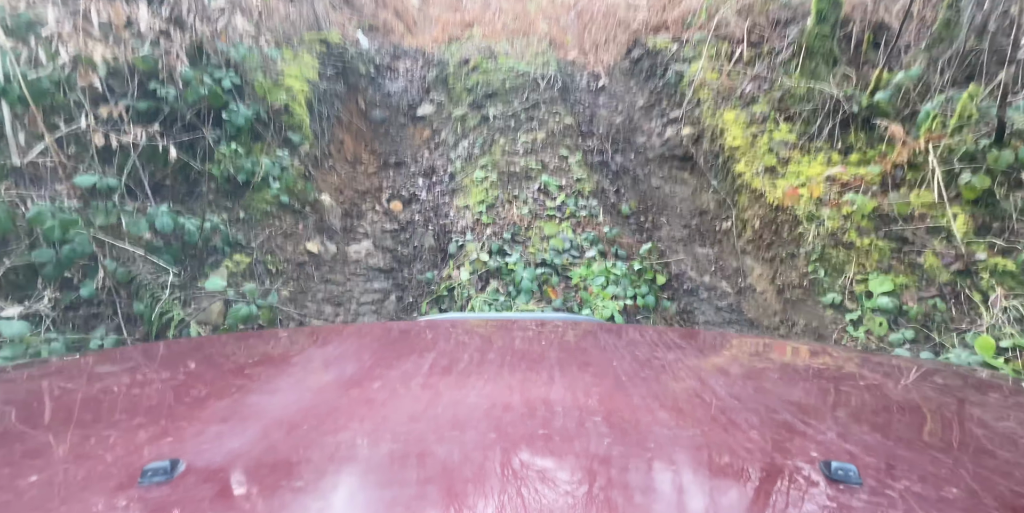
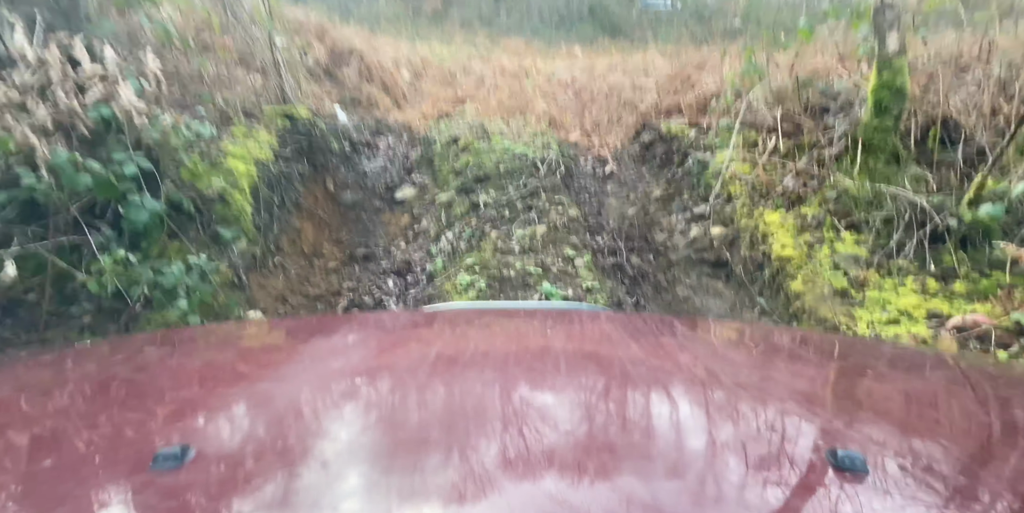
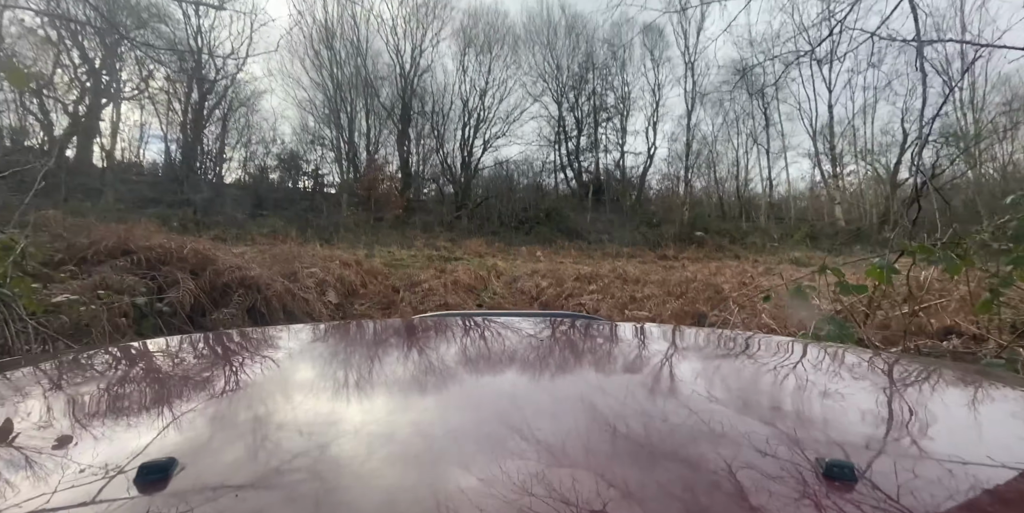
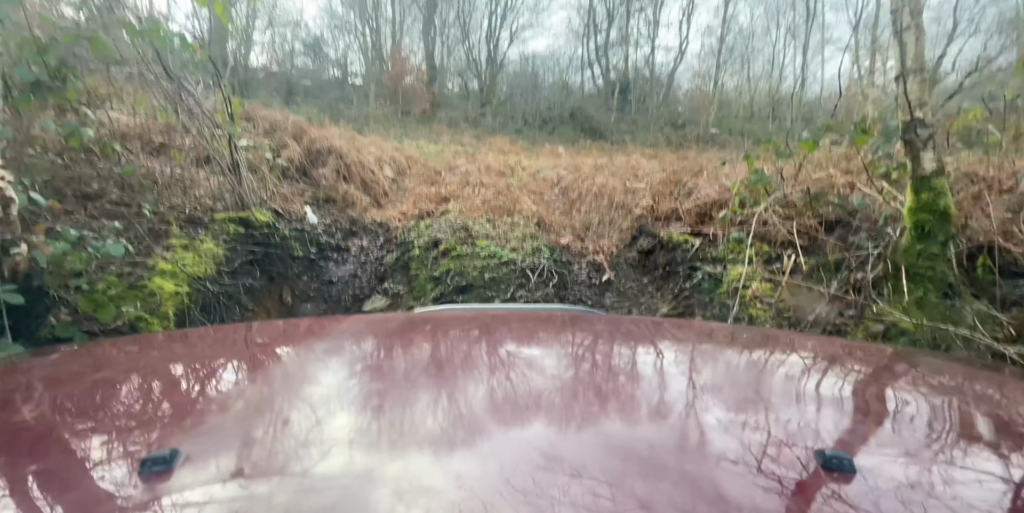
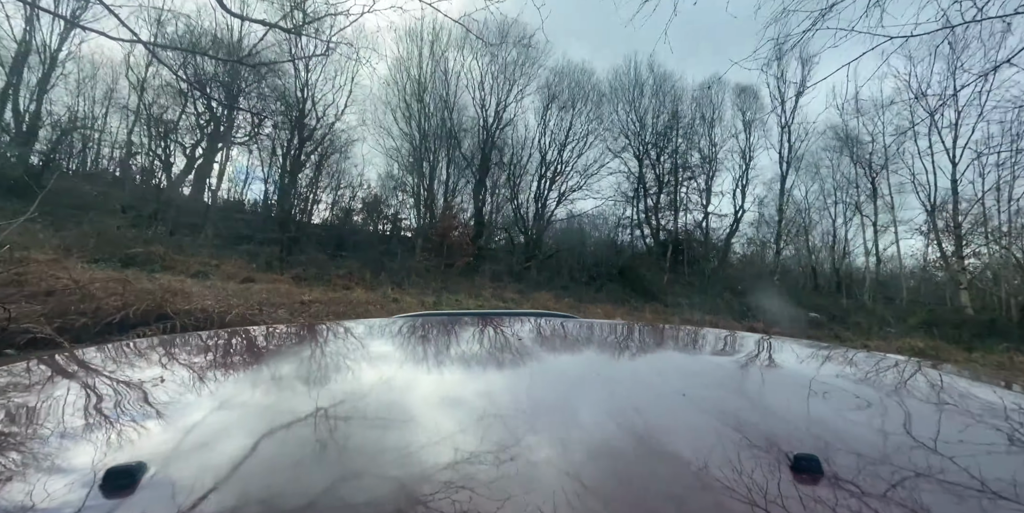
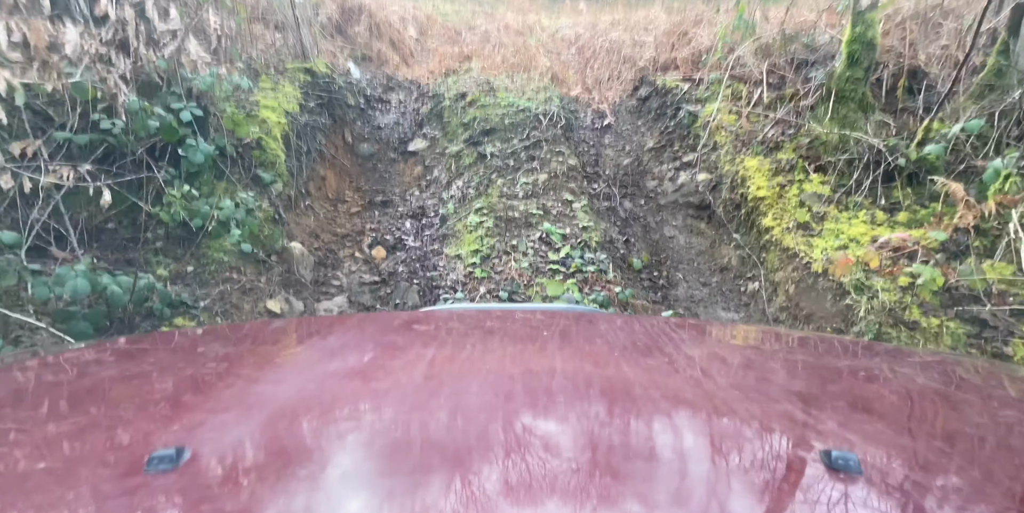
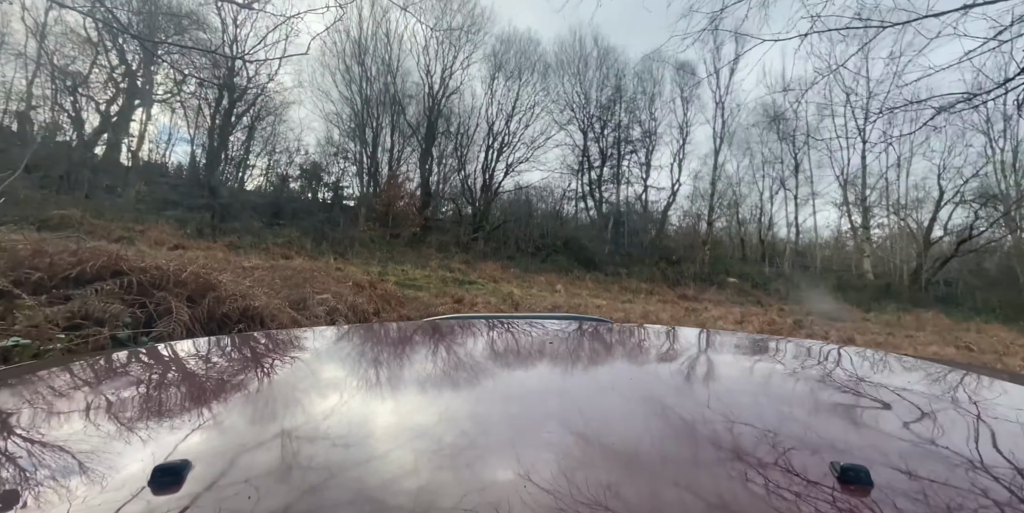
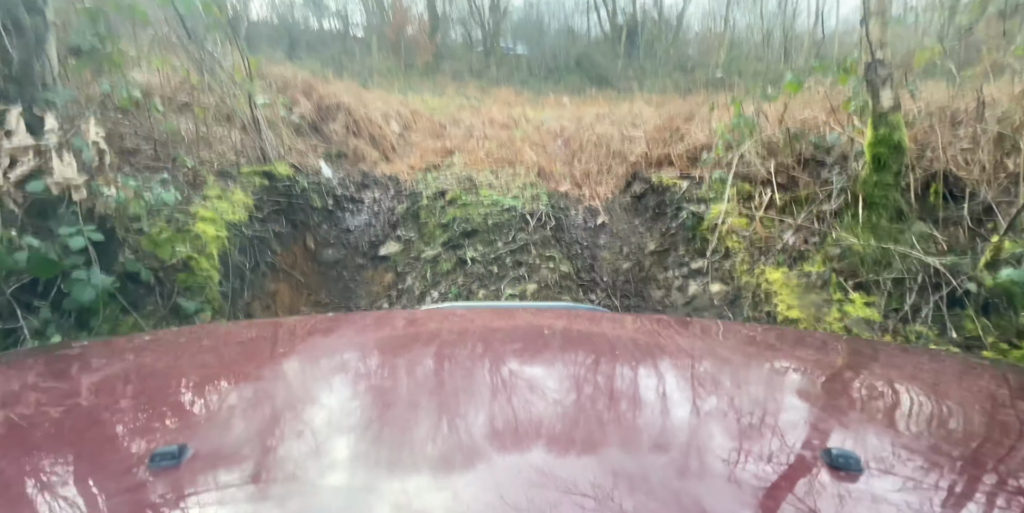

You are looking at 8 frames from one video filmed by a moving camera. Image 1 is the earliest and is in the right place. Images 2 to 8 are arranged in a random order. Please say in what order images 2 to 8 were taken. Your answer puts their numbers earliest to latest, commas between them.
6, 2, 8, 4, 3, 7, 5
